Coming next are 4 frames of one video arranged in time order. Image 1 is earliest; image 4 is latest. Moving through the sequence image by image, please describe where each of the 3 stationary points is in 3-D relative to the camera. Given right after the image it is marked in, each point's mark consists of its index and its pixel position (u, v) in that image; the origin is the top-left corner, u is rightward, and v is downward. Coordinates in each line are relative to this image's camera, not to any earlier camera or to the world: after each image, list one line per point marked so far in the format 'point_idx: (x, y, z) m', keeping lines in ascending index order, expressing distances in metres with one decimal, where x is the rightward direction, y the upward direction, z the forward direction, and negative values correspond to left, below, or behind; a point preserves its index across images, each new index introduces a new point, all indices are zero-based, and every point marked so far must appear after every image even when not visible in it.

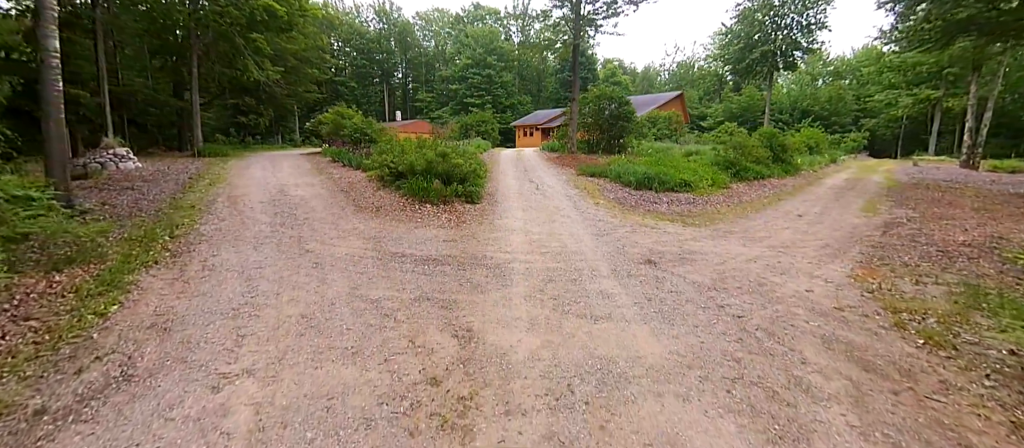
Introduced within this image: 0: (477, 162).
0: (-1.0, +1.8, +11.5) m
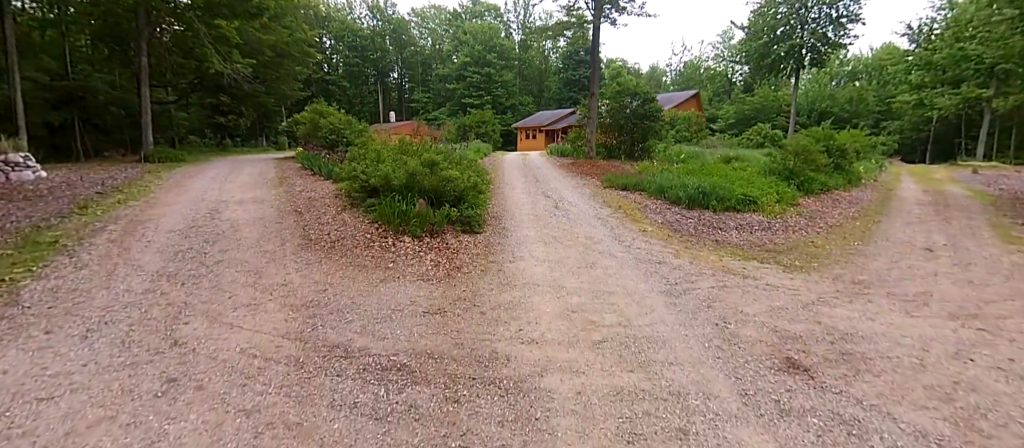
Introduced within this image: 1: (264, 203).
0: (-0.8, +1.2, +8.9) m
1: (-5.1, +0.4, +8.0) m
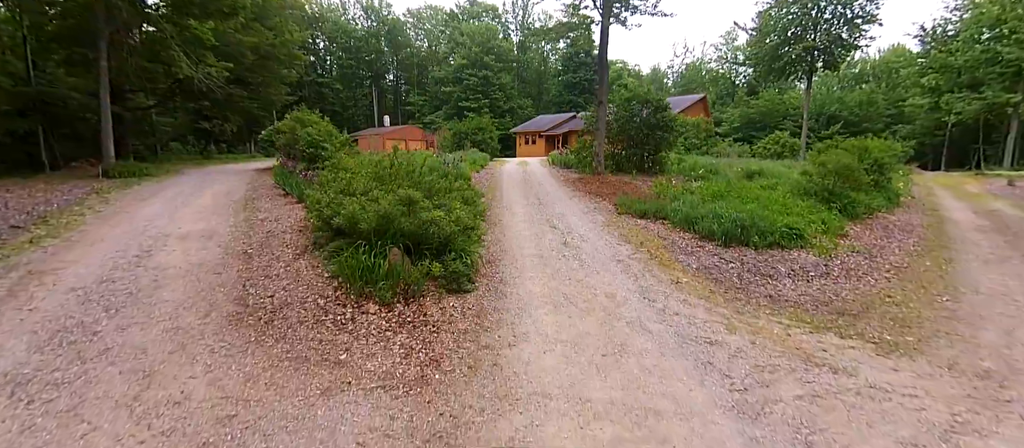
0: (-0.8, +0.5, +7.6) m
1: (-5.1, -0.3, +6.7) m
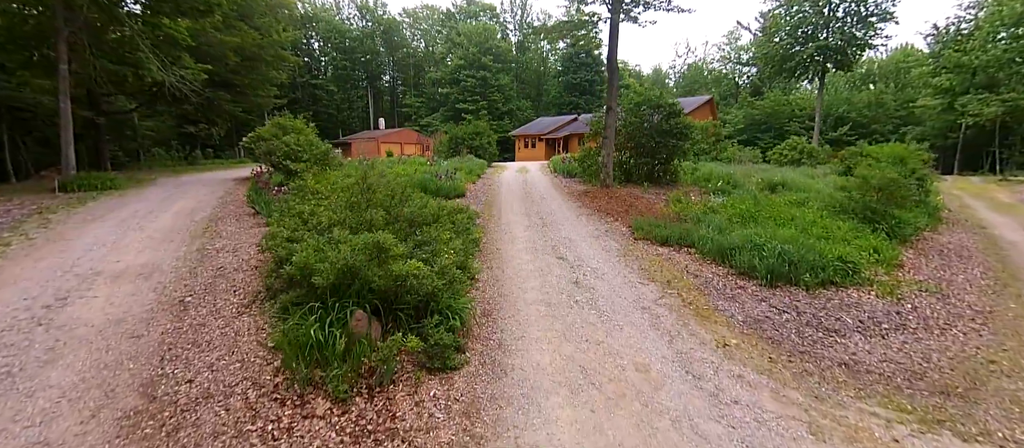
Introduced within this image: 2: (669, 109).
0: (-0.8, 0.0, +6.4) m
1: (-5.1, -0.8, +5.5) m
2: (+4.8, +3.5, +11.9) m
